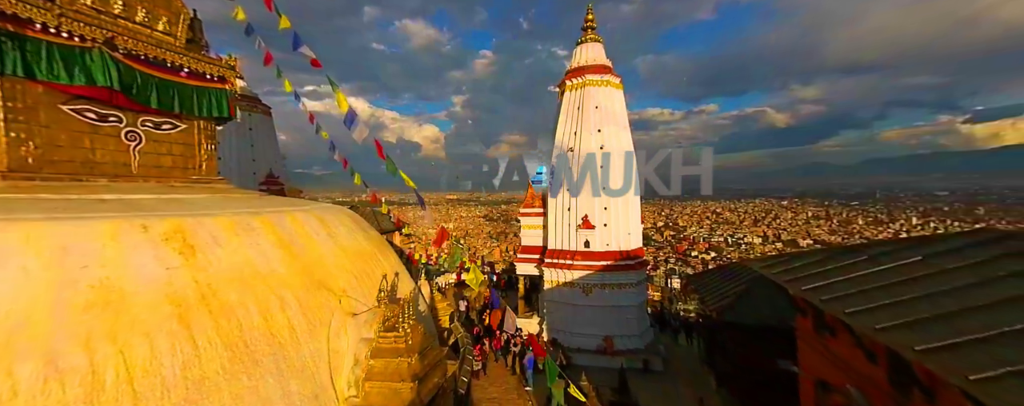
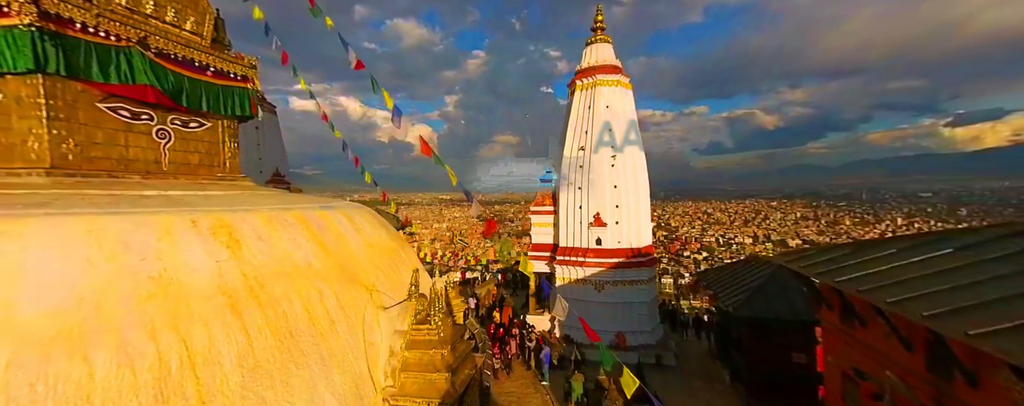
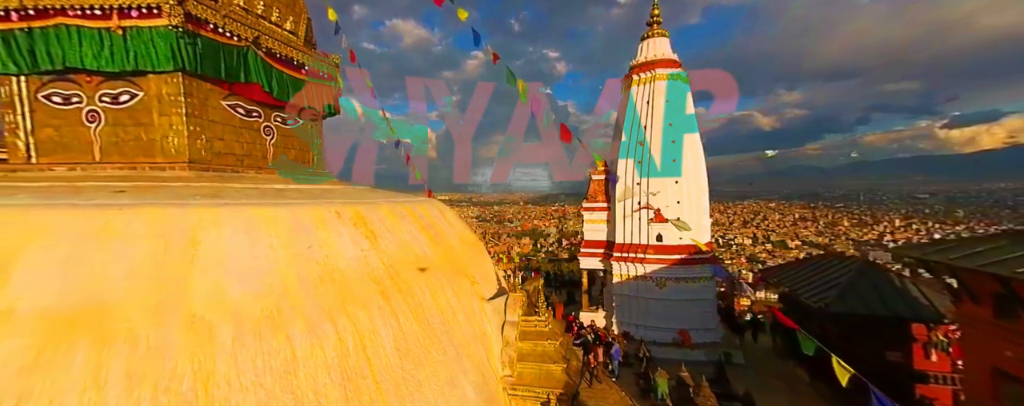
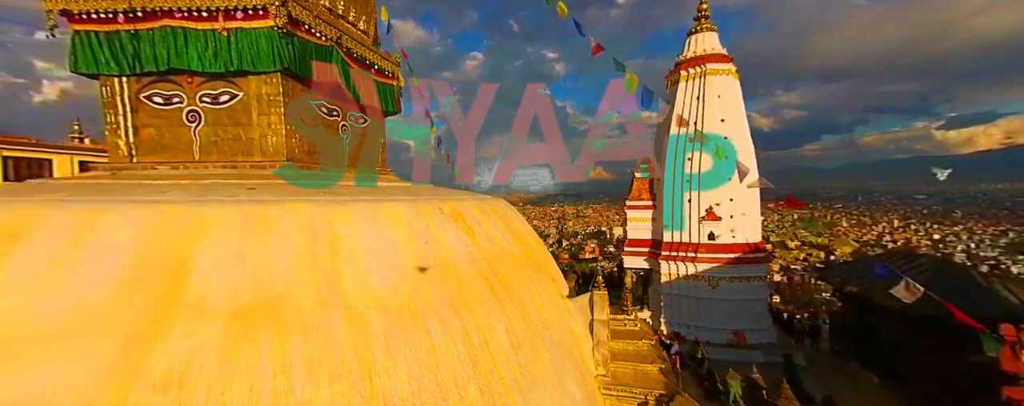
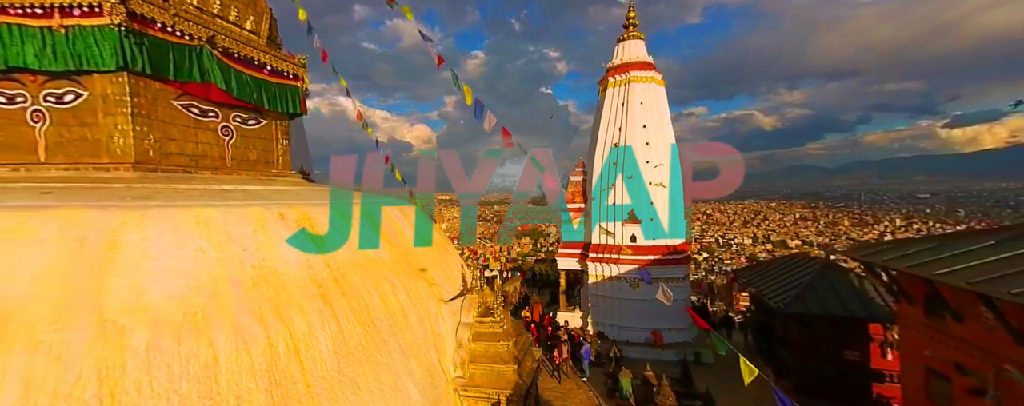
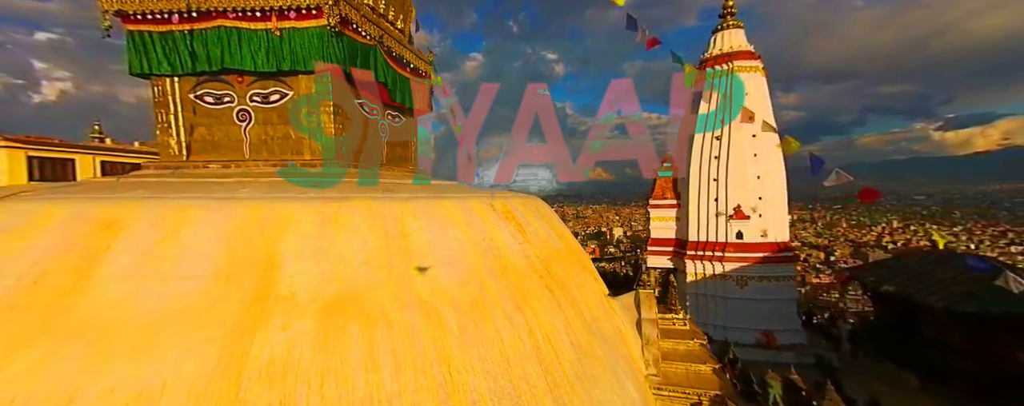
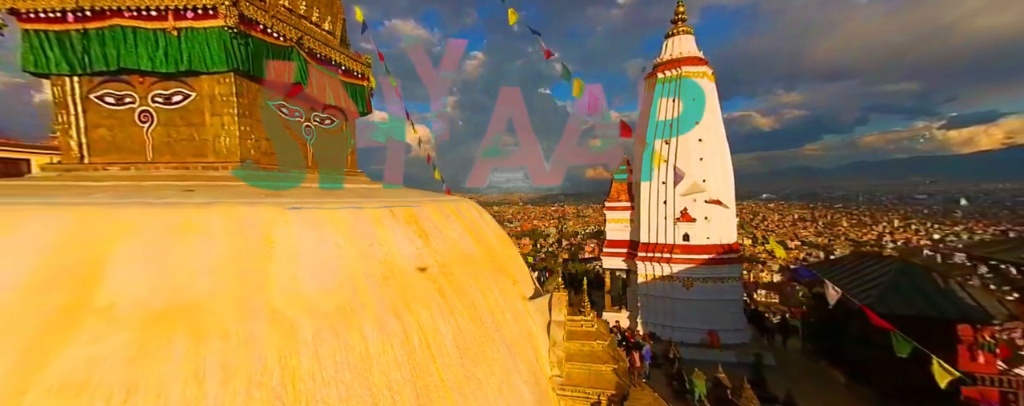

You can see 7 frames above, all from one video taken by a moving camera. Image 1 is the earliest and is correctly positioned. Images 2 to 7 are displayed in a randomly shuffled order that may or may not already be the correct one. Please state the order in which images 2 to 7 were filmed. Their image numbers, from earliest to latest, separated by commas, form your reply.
2, 5, 3, 7, 4, 6
